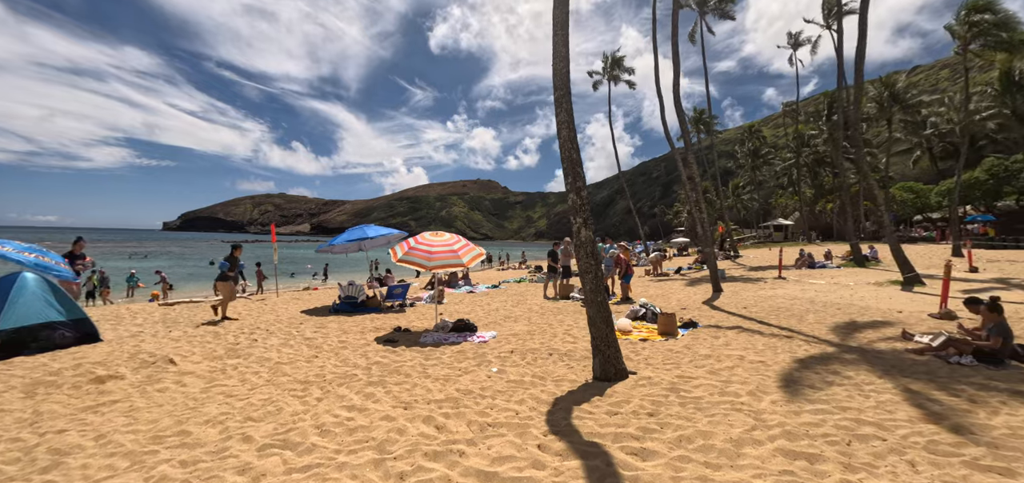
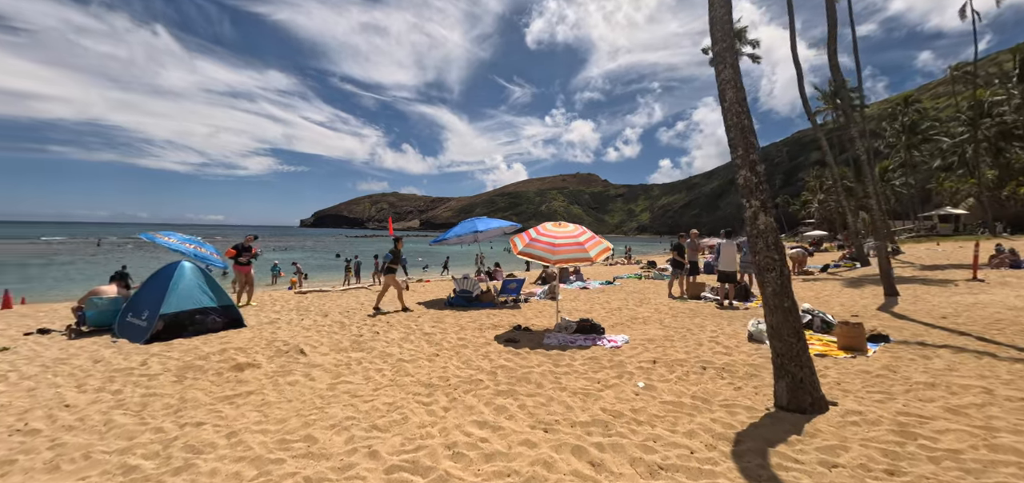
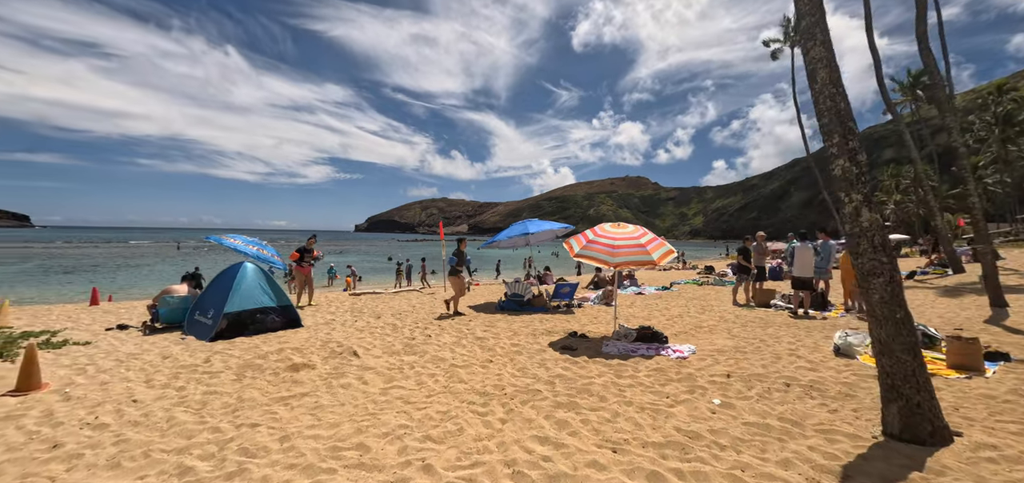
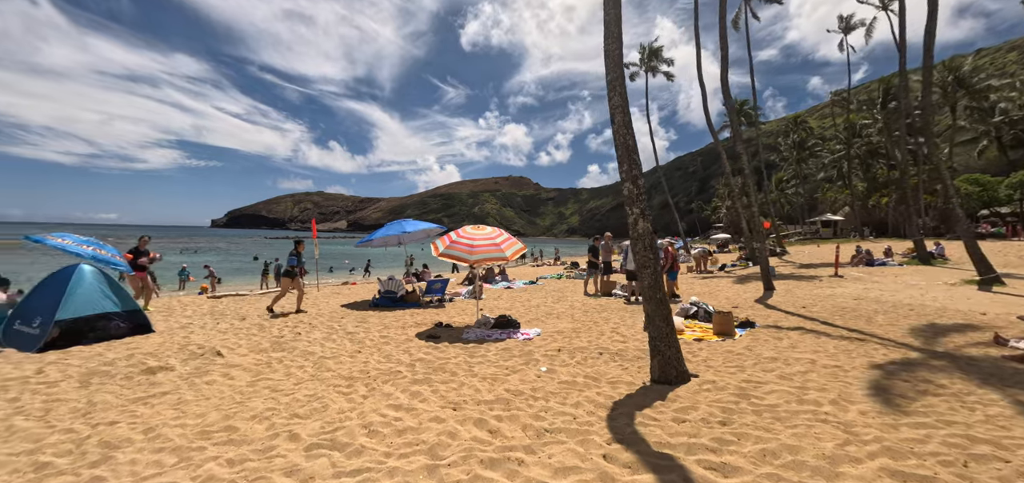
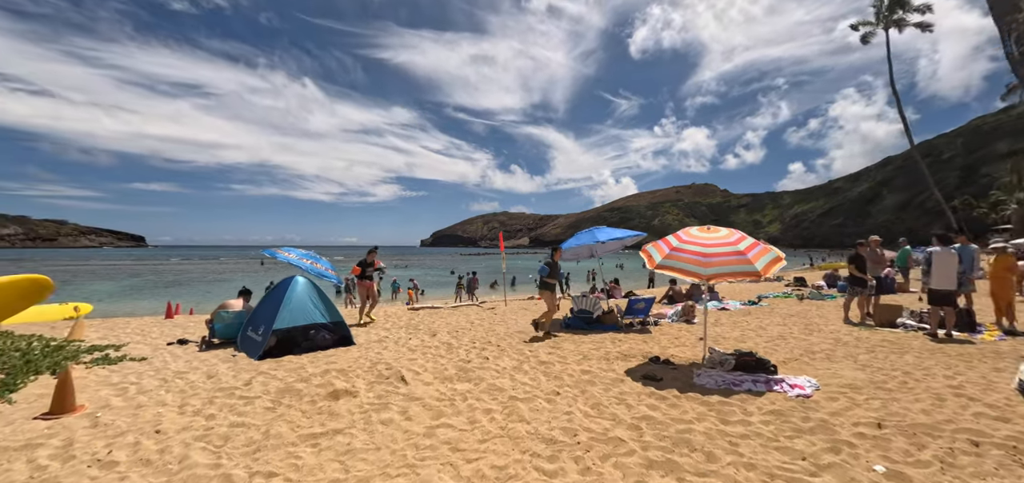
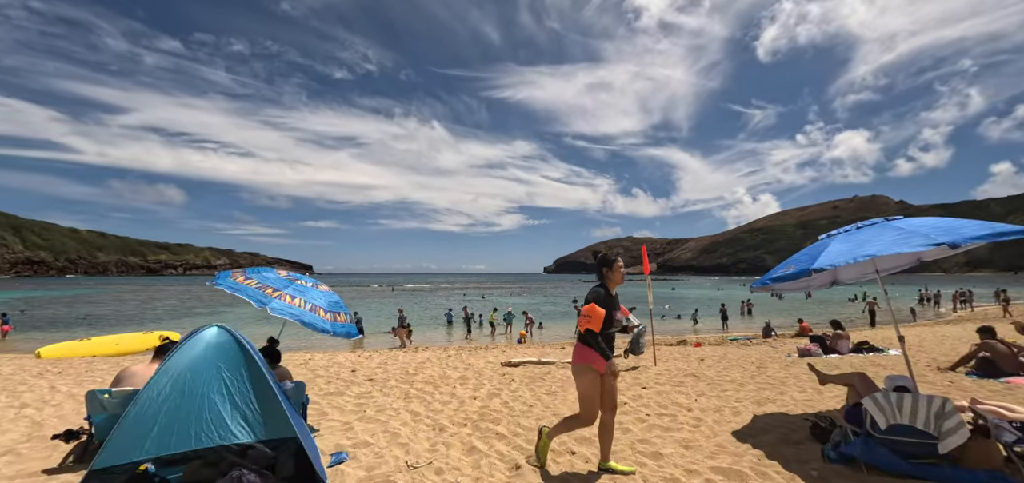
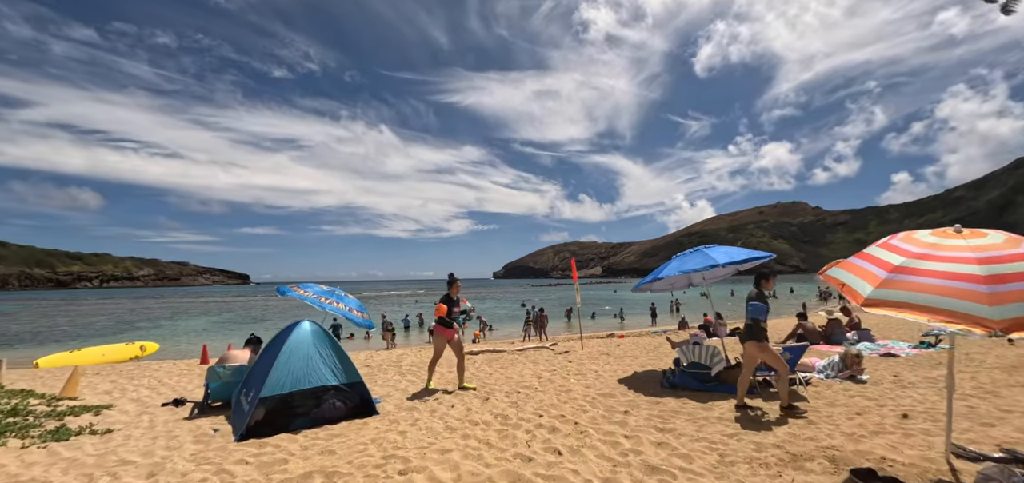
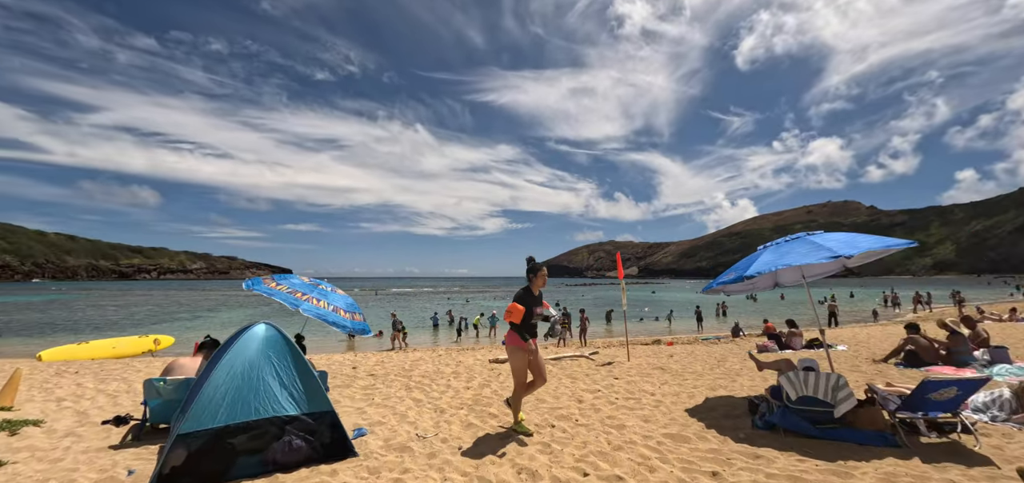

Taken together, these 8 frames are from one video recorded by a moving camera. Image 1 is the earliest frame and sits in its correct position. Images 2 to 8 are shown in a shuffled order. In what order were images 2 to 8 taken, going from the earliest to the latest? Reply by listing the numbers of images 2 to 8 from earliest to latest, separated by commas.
4, 2, 3, 5, 7, 8, 6
